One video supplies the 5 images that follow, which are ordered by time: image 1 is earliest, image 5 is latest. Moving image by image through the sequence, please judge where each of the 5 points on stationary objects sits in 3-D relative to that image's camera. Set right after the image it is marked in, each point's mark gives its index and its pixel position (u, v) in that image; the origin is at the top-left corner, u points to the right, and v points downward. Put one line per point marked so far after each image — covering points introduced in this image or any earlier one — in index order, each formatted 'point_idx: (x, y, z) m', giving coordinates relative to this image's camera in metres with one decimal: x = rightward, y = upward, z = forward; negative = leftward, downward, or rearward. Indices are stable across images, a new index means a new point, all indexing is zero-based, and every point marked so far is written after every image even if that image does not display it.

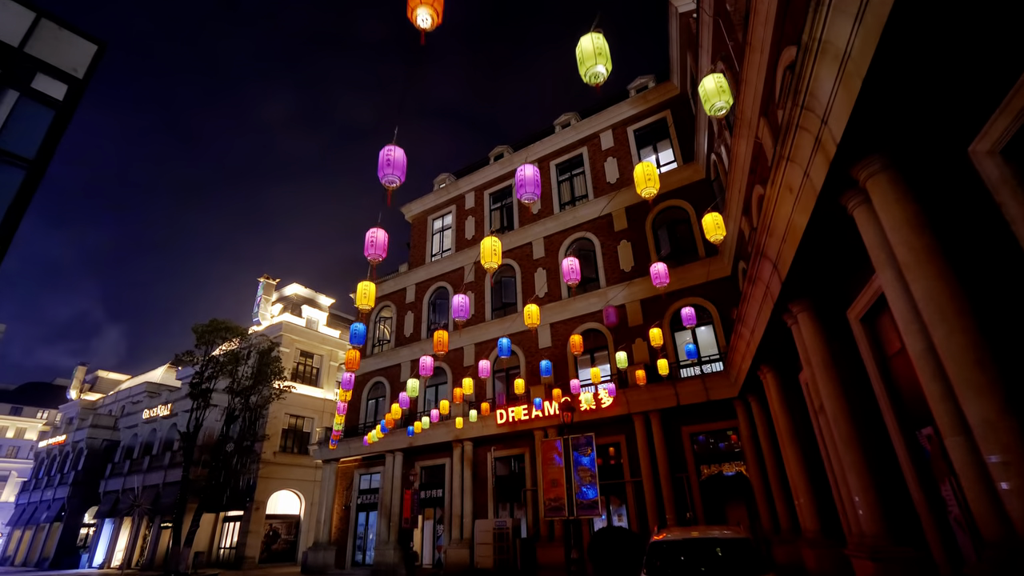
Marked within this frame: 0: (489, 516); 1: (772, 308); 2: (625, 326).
0: (-0.7, -7.1, +17.0) m
1: (+3.8, -0.3, +8.0) m
2: (+3.5, -1.2, +16.6) m
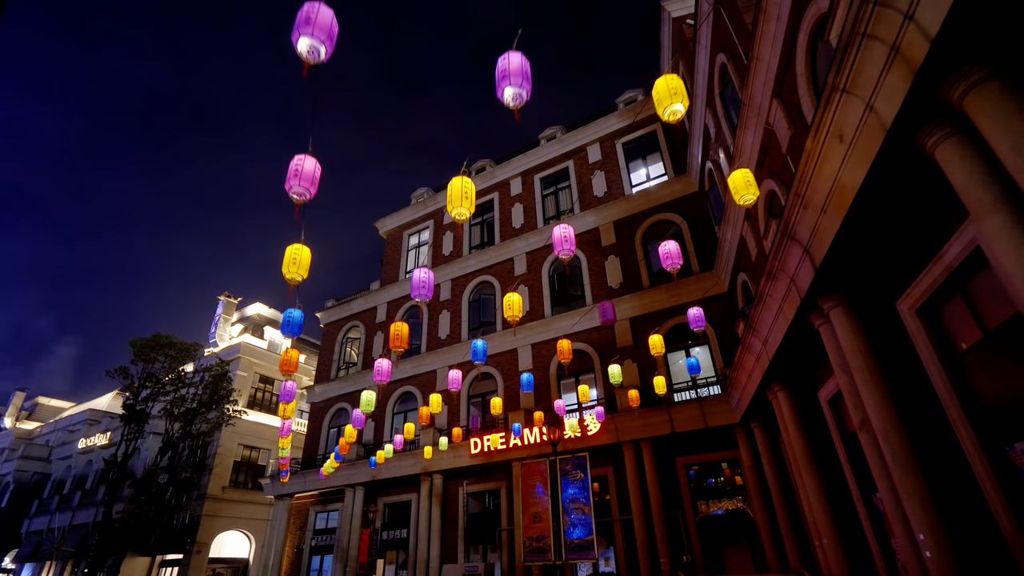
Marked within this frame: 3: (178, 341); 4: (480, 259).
0: (-1.5, -7.5, +15.0) m
1: (+3.6, -0.2, +6.8) m
2: (+2.8, -1.6, +15.3) m
3: (-11.3, -1.7, +18.5) m
4: (-1.2, +1.0, +19.9) m
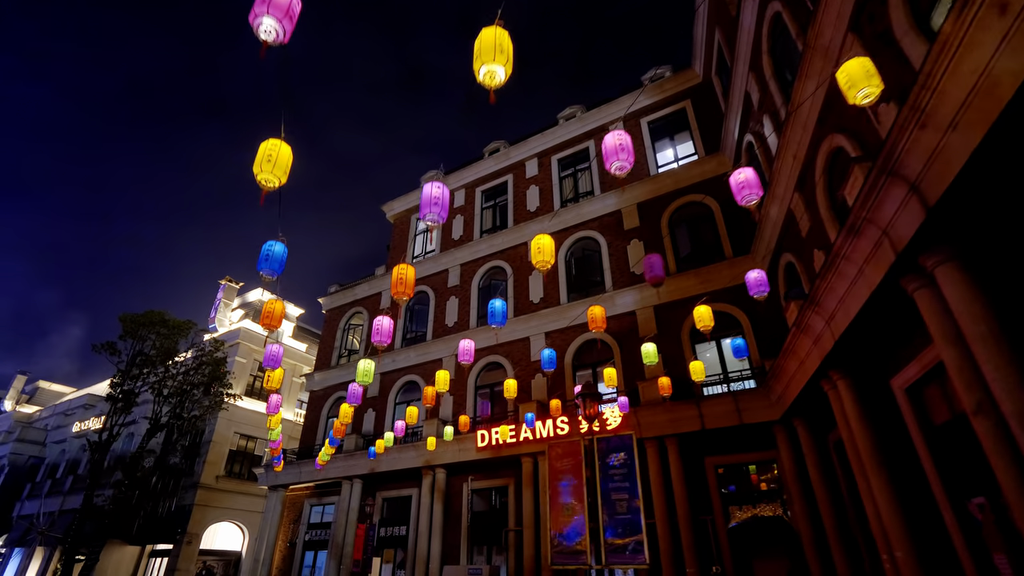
0: (-1.3, -7.0, +13.9) m
1: (+3.8, +0.2, +5.6) m
2: (+3.2, -1.2, +14.1) m
3: (-10.9, -0.9, +17.5) m
4: (-0.7, +1.5, +18.8) m
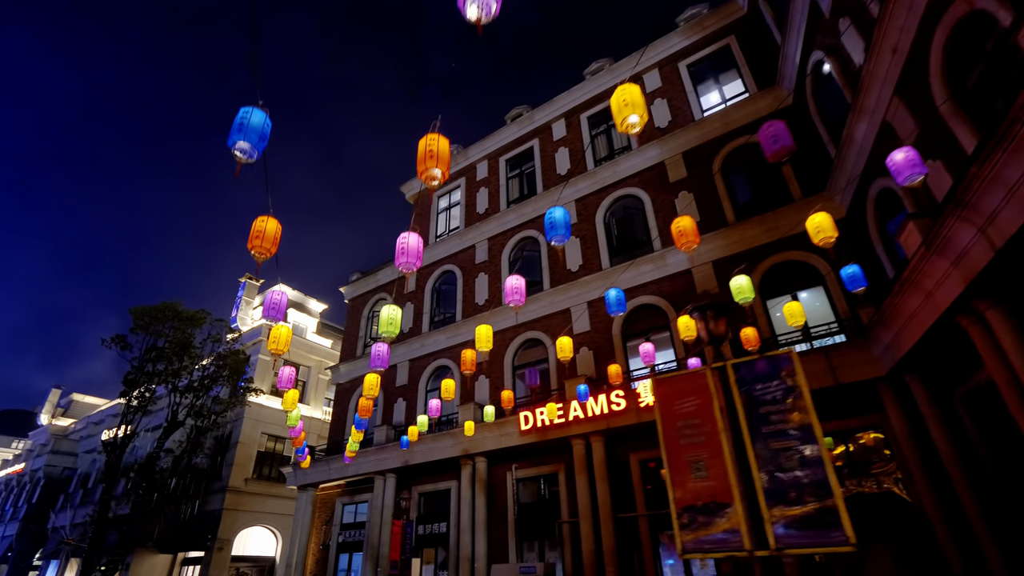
0: (-0.1, -6.2, +12.4) m
1: (+4.3, +1.2, +3.9) m
2: (+4.1, -0.2, +12.4) m
3: (-9.8, -0.6, +16.4) m
4: (+0.3, +2.4, +17.3) m
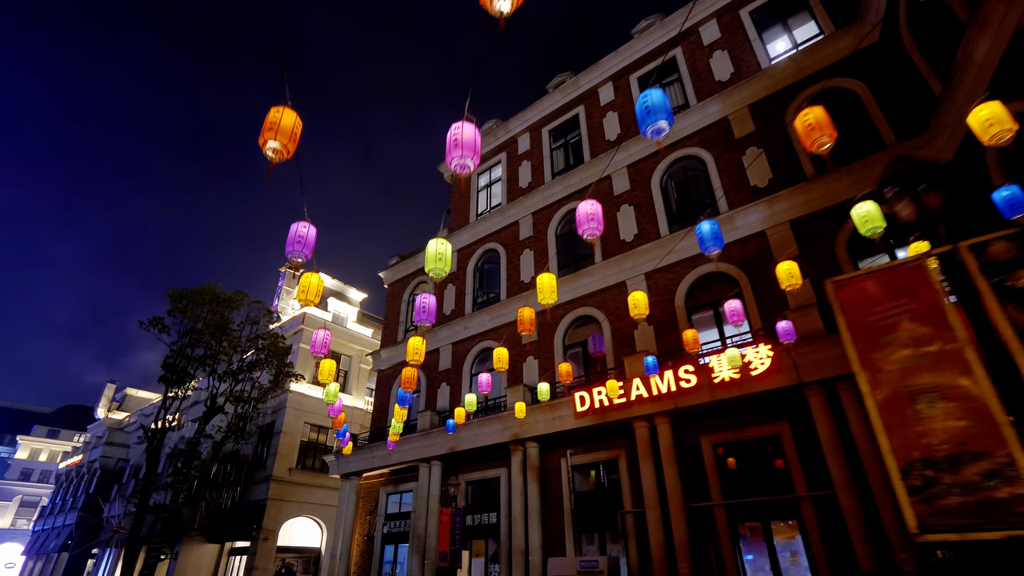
0: (+1.1, -5.5, +11.3) m
1: (+4.8, +1.9, +2.5) m
2: (+5.2, +0.5, +11.0) m
3: (-8.4, -0.1, +16.0) m
4: (+1.6, +3.1, +16.1) m
